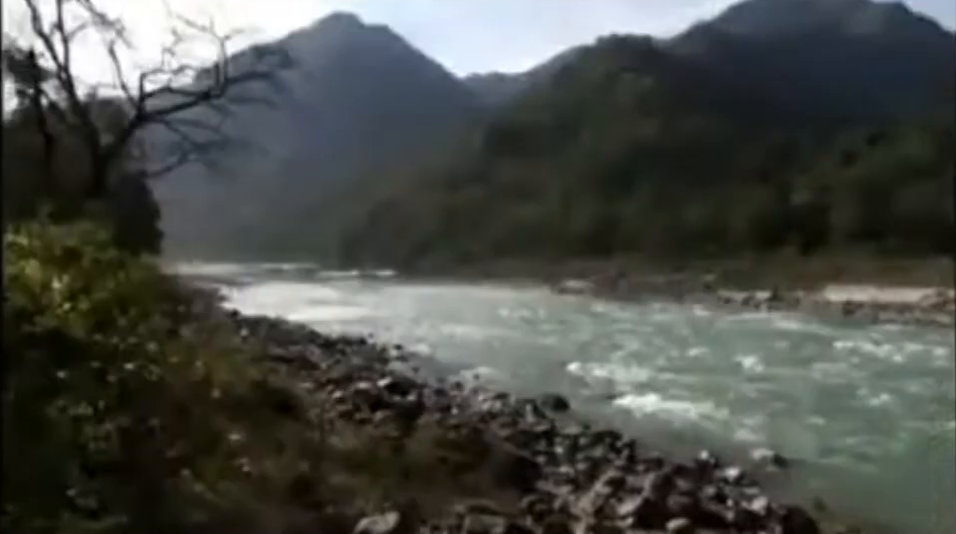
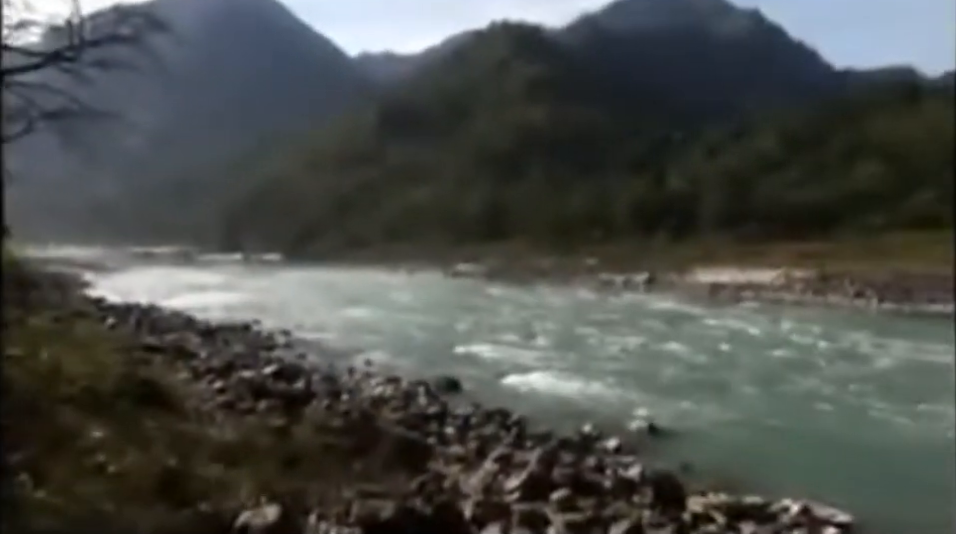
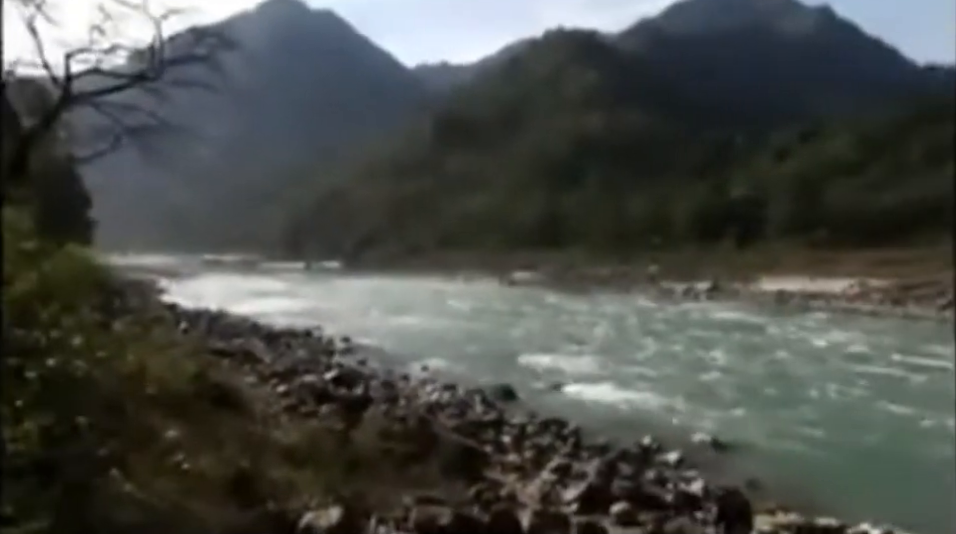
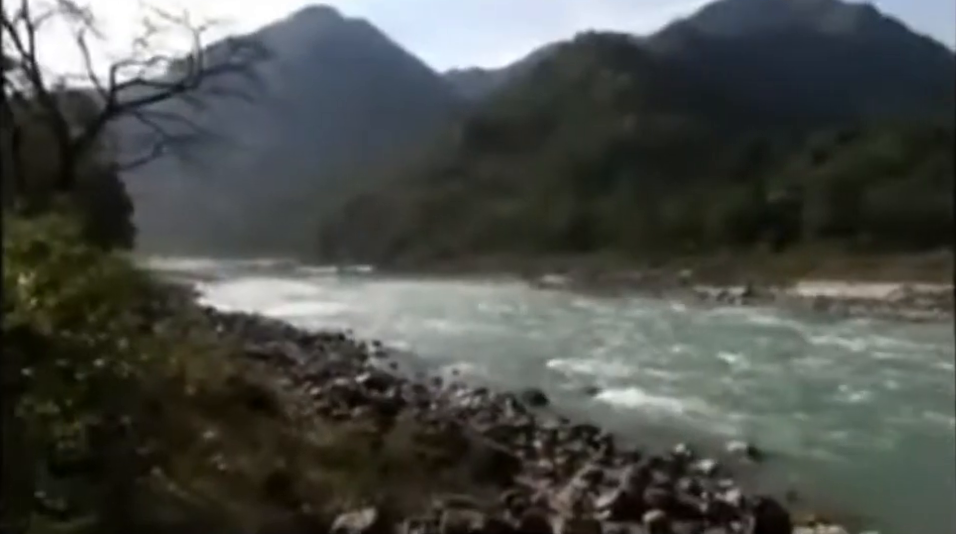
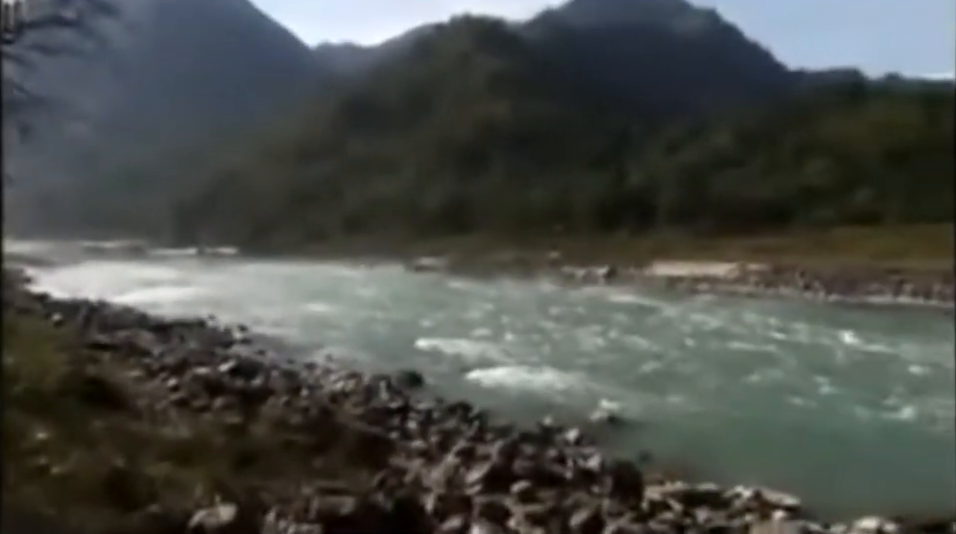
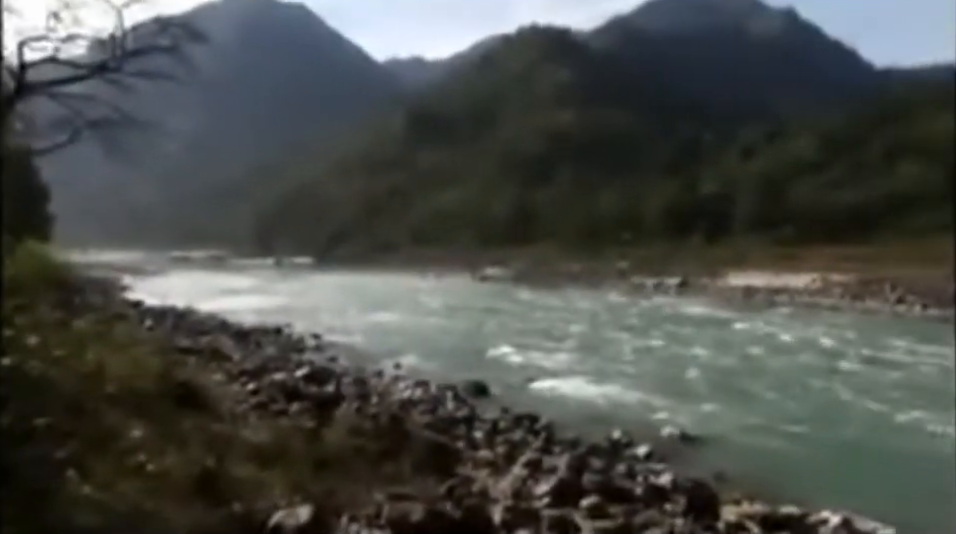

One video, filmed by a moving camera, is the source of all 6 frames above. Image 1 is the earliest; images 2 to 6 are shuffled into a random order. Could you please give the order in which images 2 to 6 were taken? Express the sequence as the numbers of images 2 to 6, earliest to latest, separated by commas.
4, 3, 6, 2, 5
